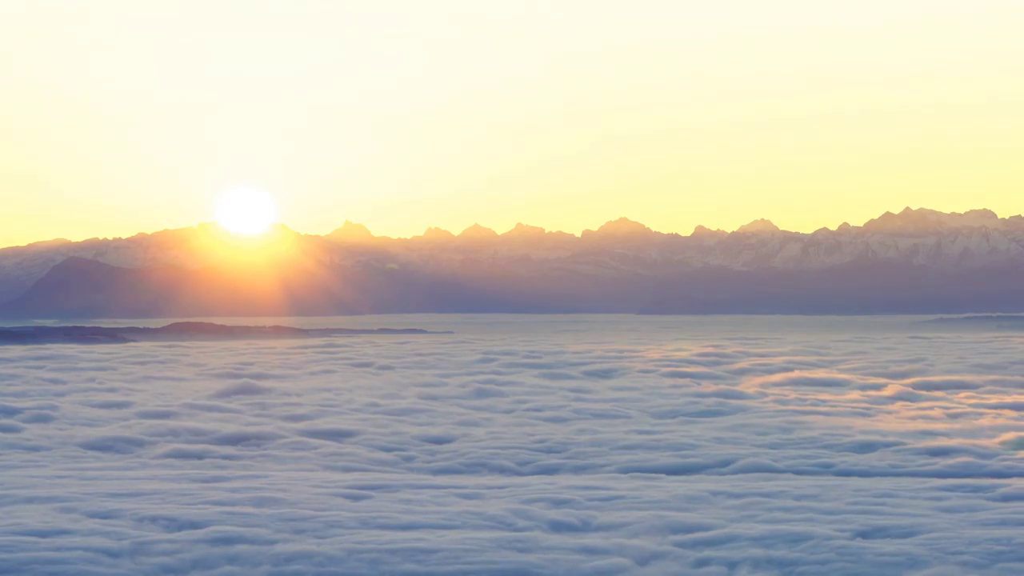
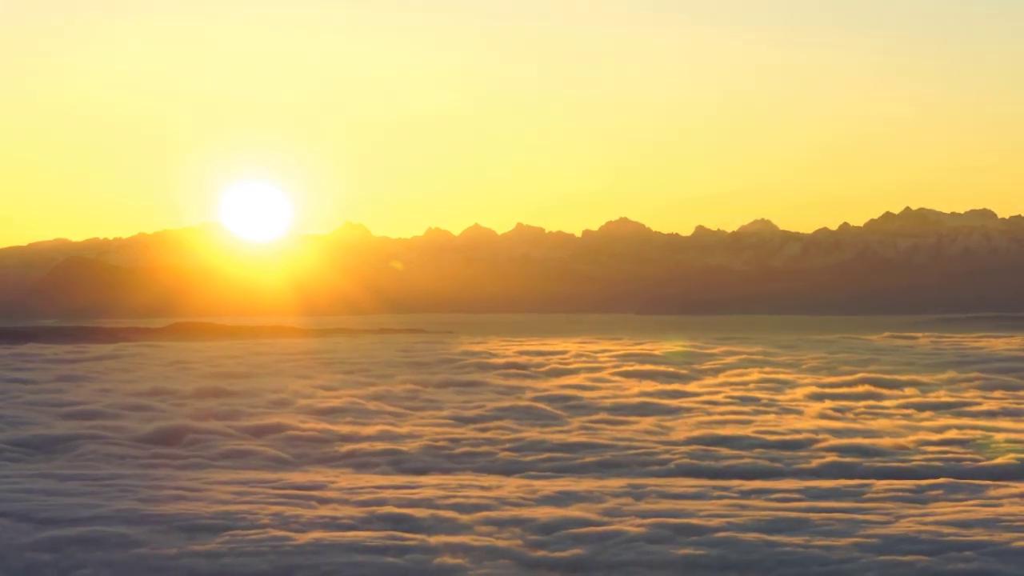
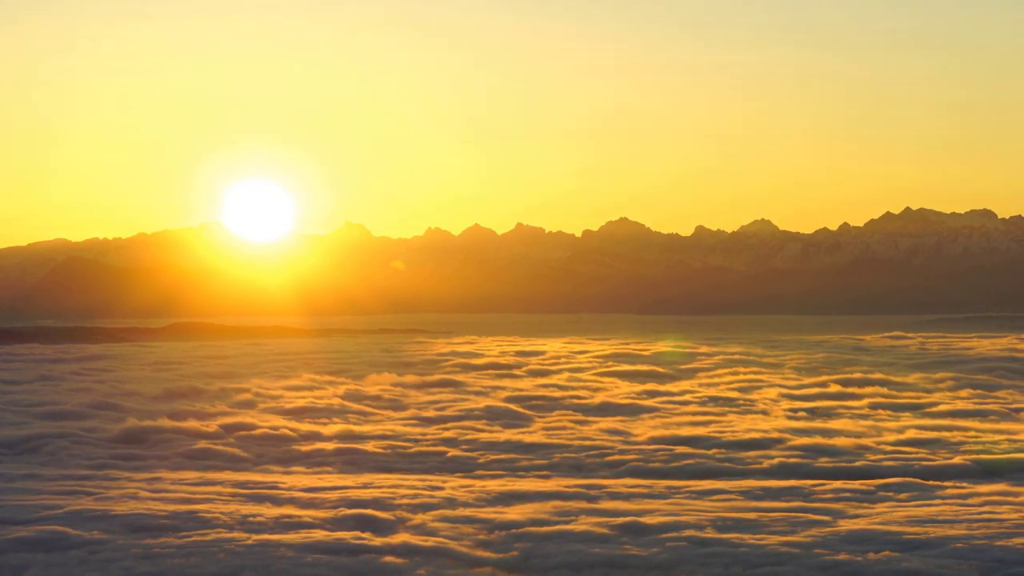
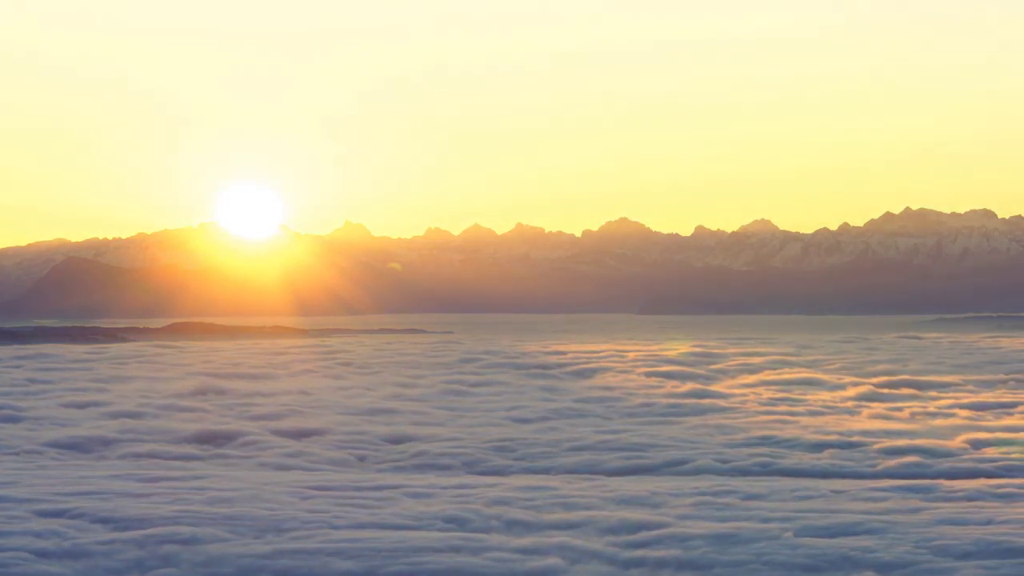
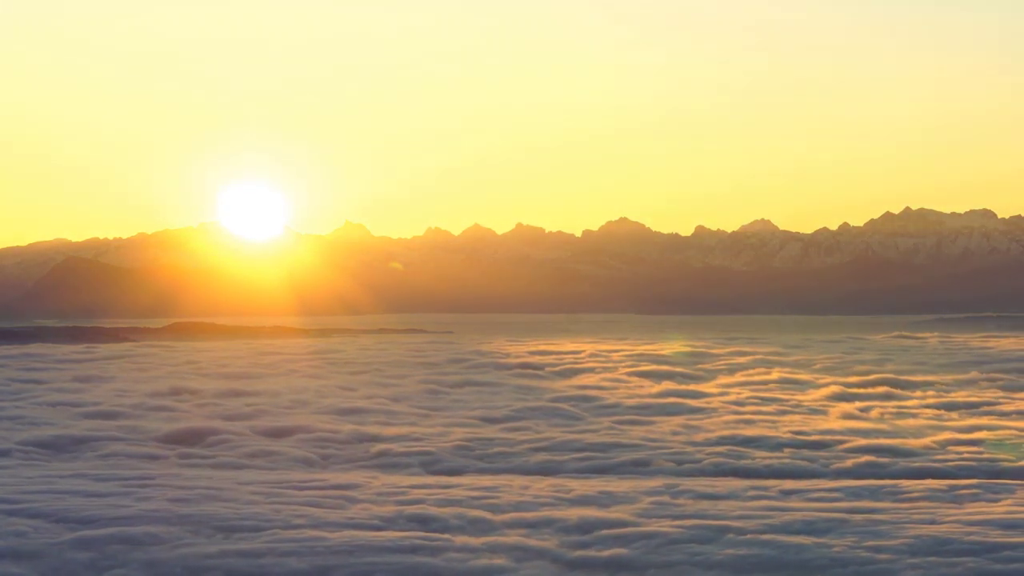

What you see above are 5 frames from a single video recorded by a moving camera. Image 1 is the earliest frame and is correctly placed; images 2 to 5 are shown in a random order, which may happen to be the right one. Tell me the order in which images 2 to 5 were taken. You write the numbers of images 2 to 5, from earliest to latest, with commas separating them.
4, 5, 2, 3
